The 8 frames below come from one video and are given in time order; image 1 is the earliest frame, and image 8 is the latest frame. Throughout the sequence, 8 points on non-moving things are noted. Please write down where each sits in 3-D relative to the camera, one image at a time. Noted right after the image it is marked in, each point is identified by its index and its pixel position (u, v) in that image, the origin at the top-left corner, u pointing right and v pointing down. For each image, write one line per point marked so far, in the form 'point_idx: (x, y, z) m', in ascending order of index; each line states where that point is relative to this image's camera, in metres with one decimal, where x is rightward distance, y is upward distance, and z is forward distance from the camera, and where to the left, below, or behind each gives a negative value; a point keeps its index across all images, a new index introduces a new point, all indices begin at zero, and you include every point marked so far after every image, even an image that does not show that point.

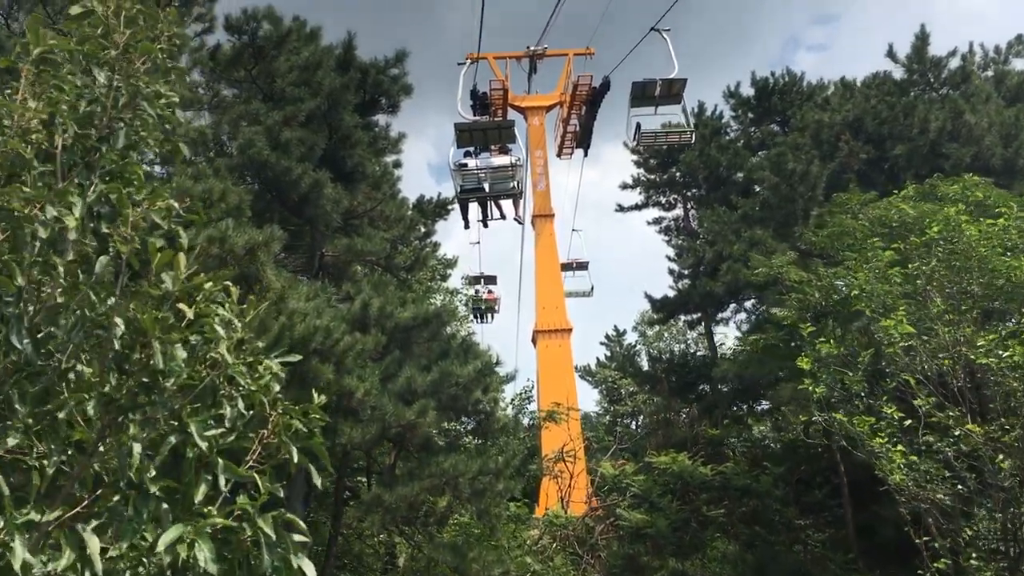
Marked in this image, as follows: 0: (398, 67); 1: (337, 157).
0: (-1.5, +2.9, +12.7) m
1: (-2.1, +1.6, +11.9) m
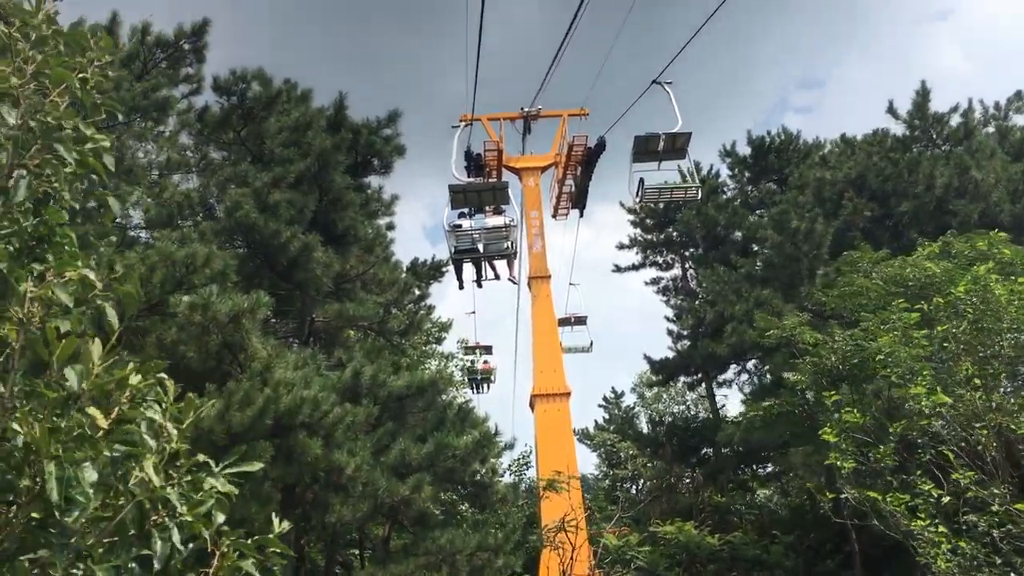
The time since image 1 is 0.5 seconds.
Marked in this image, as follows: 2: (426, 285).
0: (-1.5, +2.0, +12.4) m
1: (-2.2, +0.8, +11.5) m
2: (-1.7, +0.1, +18.9) m
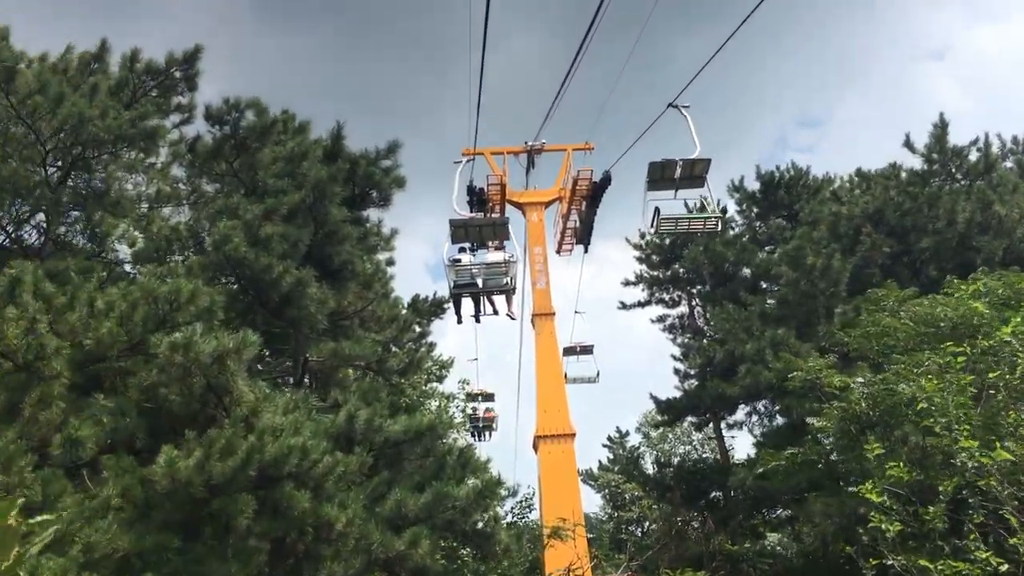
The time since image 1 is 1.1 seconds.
0: (-1.5, +1.6, +11.9) m
1: (-2.1, +0.4, +11.0) m
2: (-1.6, -0.6, +18.4) m
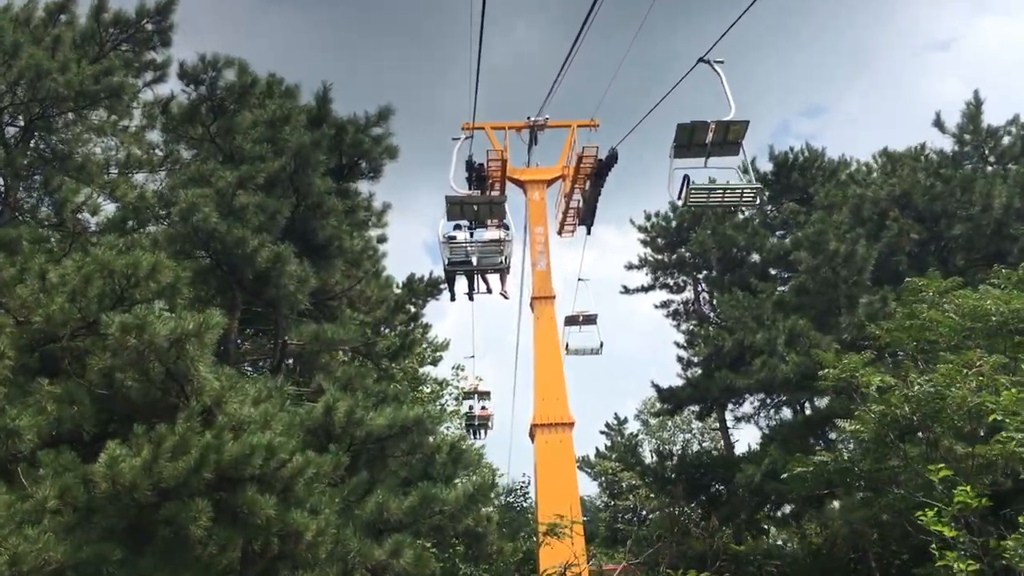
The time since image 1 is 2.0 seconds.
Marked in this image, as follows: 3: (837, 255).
0: (-1.5, +1.8, +11.0) m
1: (-2.1, +0.6, +10.0) m
2: (-1.6, -0.2, +17.5) m
3: (+4.0, +0.4, +12.0) m
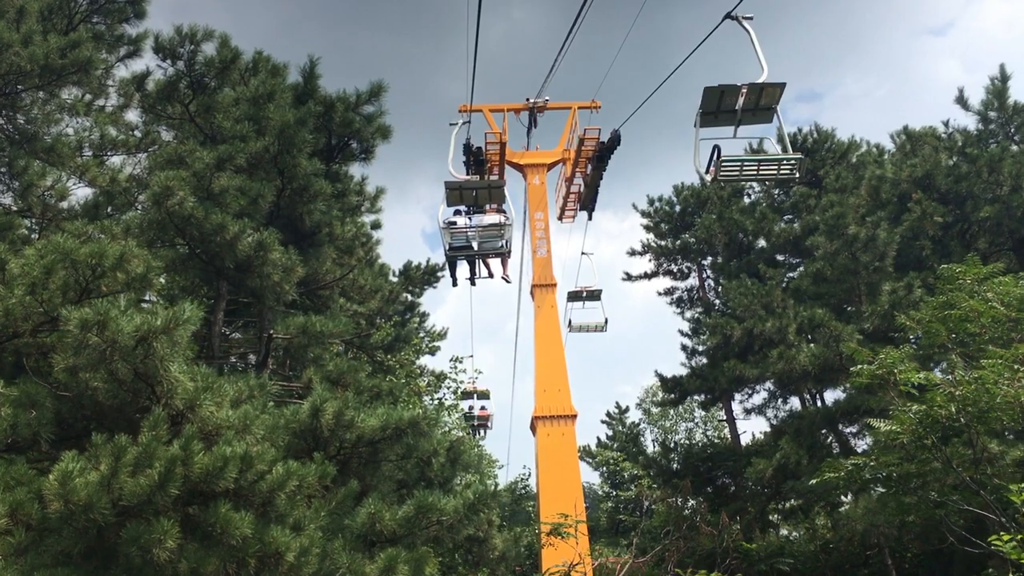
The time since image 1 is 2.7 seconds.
0: (-1.5, +1.9, +10.3) m
1: (-2.1, +0.7, +9.3) m
2: (-1.6, 0.0, +16.8) m
3: (+4.0, +0.6, +11.3) m
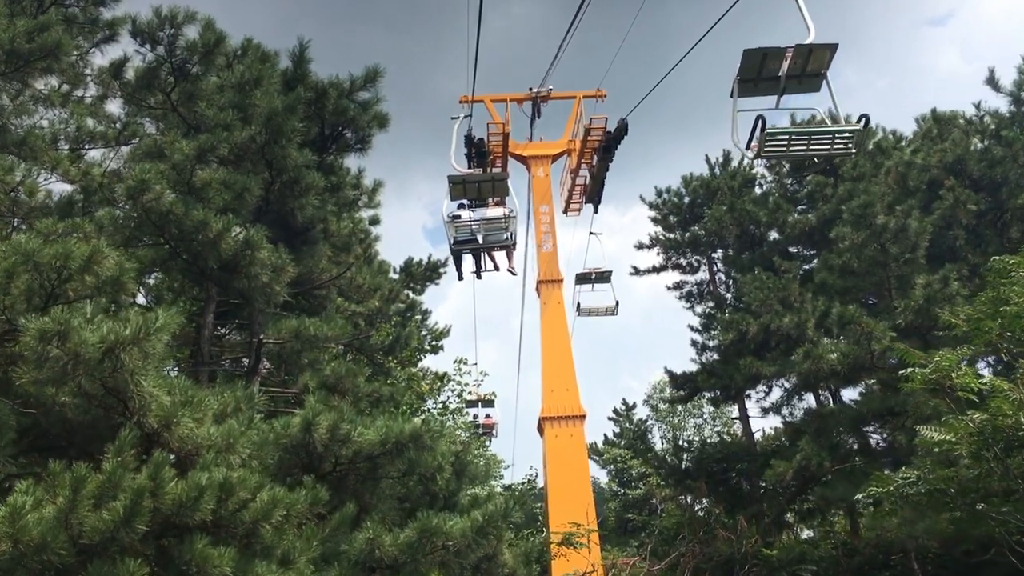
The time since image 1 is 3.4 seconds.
0: (-1.4, +1.9, +9.6) m
1: (-2.0, +0.7, +8.7) m
2: (-1.5, 0.0, +16.1) m
3: (+4.1, +0.6, +10.6) m
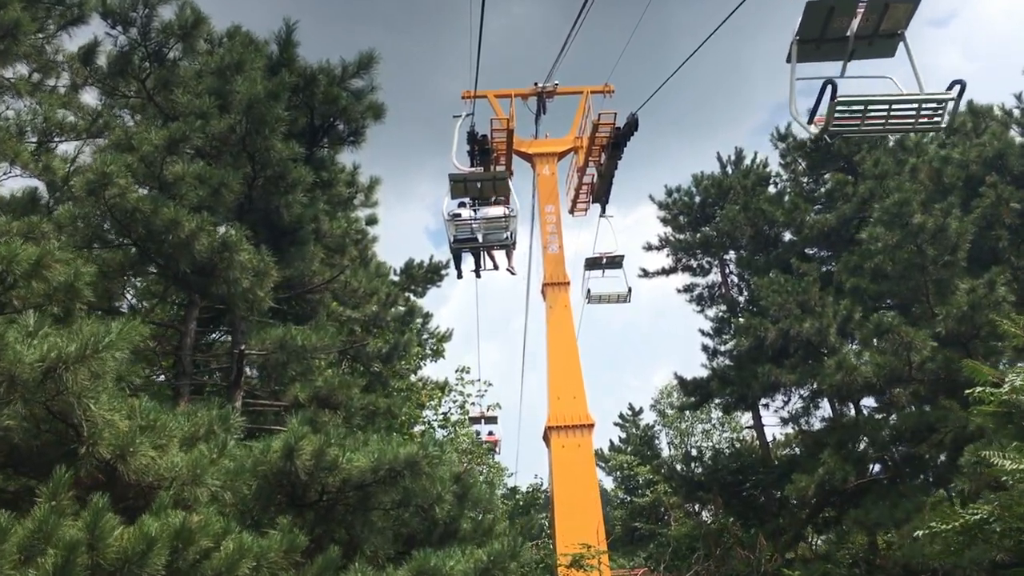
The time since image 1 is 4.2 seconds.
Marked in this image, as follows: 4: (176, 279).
0: (-1.3, +1.9, +8.8) m
1: (-2.0, +0.7, +7.9) m
2: (-1.5, -0.1, +15.3) m
3: (+4.1, +0.6, +9.8) m
4: (-2.5, +0.1, +7.2) m
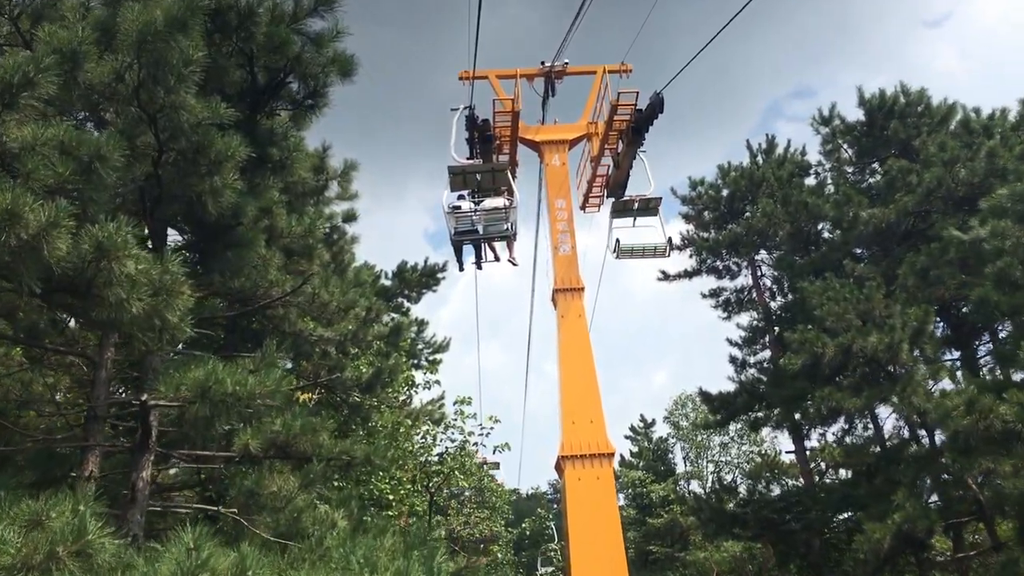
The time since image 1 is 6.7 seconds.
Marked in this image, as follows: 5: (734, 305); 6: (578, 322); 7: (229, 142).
0: (-1.2, +1.8, +6.4) m
1: (-1.9, +0.5, +5.5) m
2: (-1.3, -0.2, +13.0) m
3: (+4.2, +0.5, +7.4) m
4: (-2.4, -0.1, +4.9) m
5: (+4.2, -0.3, +18.4) m
6: (+0.9, -0.5, +12.8) m
7: (-1.5, +0.8, +5.3) m
